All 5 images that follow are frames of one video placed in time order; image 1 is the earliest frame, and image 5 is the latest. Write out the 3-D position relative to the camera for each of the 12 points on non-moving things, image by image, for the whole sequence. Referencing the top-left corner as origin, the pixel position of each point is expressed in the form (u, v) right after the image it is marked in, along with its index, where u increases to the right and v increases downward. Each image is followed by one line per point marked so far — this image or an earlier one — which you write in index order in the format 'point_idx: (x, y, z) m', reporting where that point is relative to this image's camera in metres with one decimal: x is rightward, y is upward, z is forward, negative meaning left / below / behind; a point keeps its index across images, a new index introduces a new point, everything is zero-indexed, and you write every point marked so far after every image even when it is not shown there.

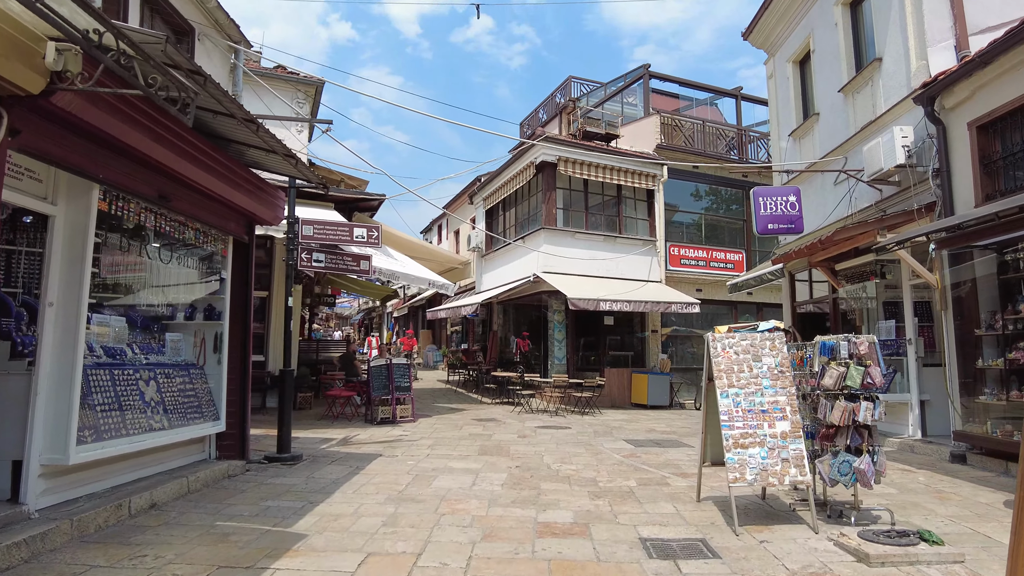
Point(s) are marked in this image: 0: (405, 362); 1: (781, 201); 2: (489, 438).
0: (-1.9, -1.3, +11.3) m
1: (+3.6, +1.2, +9.0) m
2: (-0.3, -2.1, +9.4) m
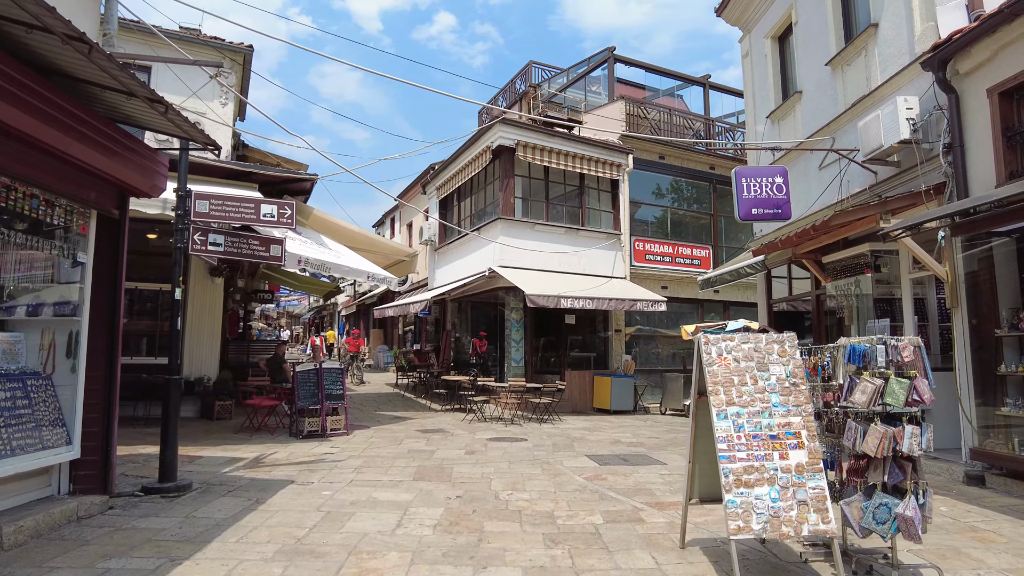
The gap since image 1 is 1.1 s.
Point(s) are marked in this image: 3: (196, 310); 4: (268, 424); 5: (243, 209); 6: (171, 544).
0: (-2.6, -1.2, +9.9) m
1: (+3.0, +1.3, +7.9) m
2: (-1.0, -2.0, +8.0) m
3: (-5.2, -0.4, +11.0) m
4: (-3.6, -2.0, +10.0) m
5: (-2.7, +0.8, +6.7) m
6: (-2.3, -1.7, +4.4) m
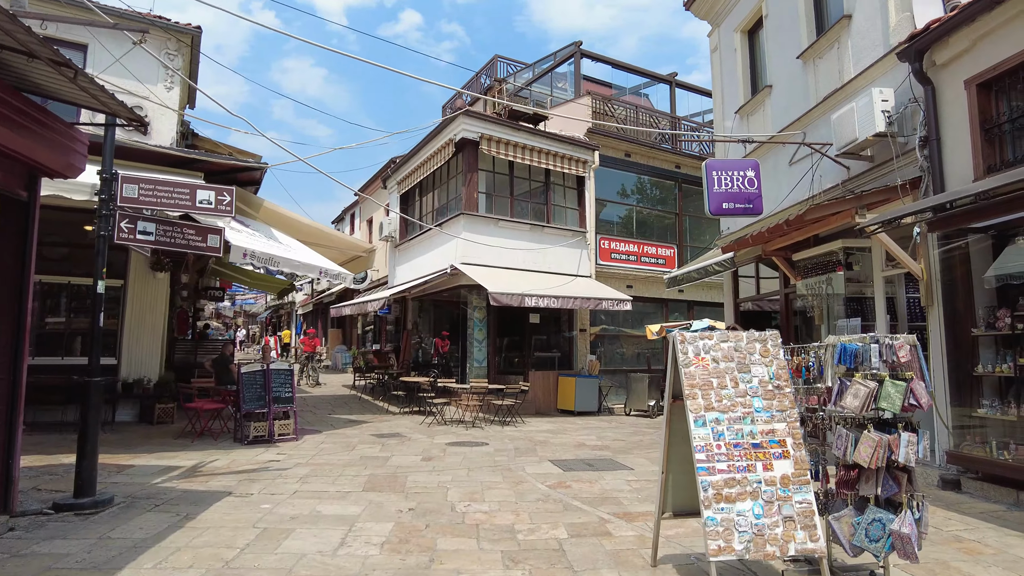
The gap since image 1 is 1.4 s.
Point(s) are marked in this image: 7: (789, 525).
0: (-3.2, -1.1, +9.3) m
1: (+2.6, +1.3, +7.6) m
2: (-1.4, -2.0, +7.5) m
3: (-5.8, -0.3, +10.2) m
4: (-4.2, -2.0, +9.3) m
5: (-3.1, +0.9, +6.1) m
6: (-2.5, -1.6, +3.8) m
7: (+1.4, -1.2, +3.3) m
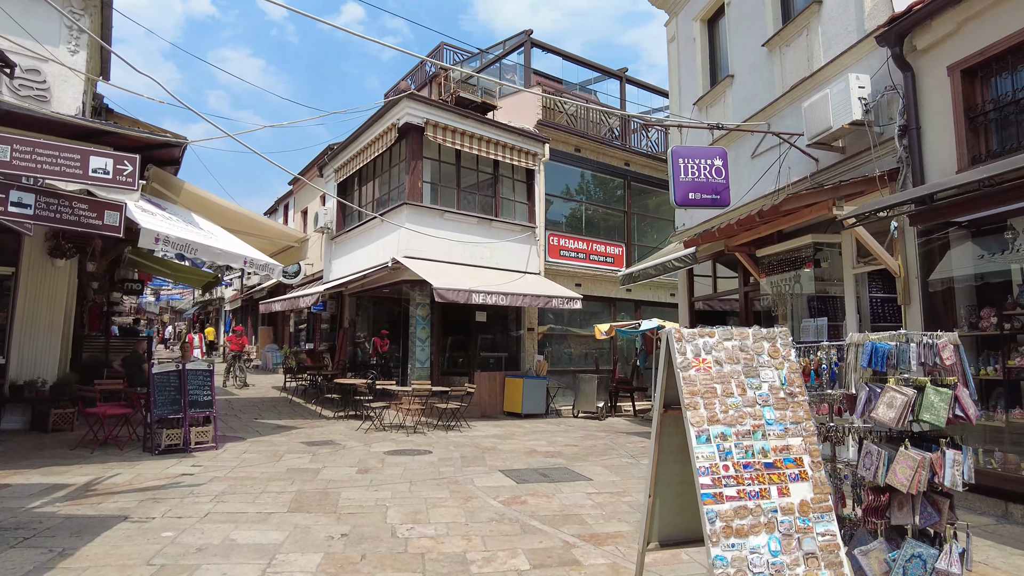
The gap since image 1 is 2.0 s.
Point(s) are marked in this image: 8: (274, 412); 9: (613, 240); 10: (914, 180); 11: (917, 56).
0: (-3.8, -1.0, +8.3) m
1: (+2.1, +1.3, +7.1) m
2: (-2.0, -1.9, +6.7) m
3: (-6.5, -0.1, +9.0) m
4: (-4.9, -1.8, +8.2) m
5: (-3.4, +1.0, +5.1) m
6: (-2.7, -1.5, +2.9) m
7: (+1.2, -1.1, +2.7) m
8: (-4.6, -2.4, +12.8) m
9: (+2.7, +1.3, +17.6) m
10: (+3.6, +1.0, +6.0) m
11: (+3.7, +2.1, +6.1) m
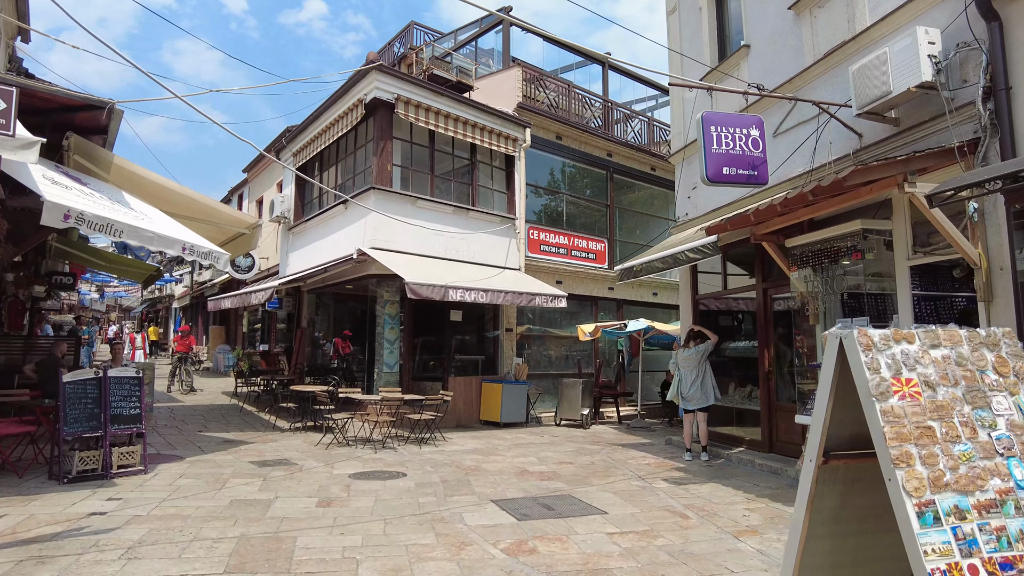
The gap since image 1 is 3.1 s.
0: (-3.9, -0.9, +6.9) m
1: (+2.0, +1.4, +6.0) m
2: (-2.0, -1.8, +5.3) m
3: (-6.6, 0.0, +7.4) m
4: (-5.0, -1.7, +6.7) m
5: (-3.3, +1.1, +3.7) m
6: (-2.5, -1.4, +1.5) m
7: (+1.4, -1.0, +1.5) m
8: (-4.9, -2.3, +11.3) m
9: (+2.1, +1.3, +16.5) m
10: (+3.7, +1.0, +5.0) m
11: (+3.8, +2.2, +5.1) m
